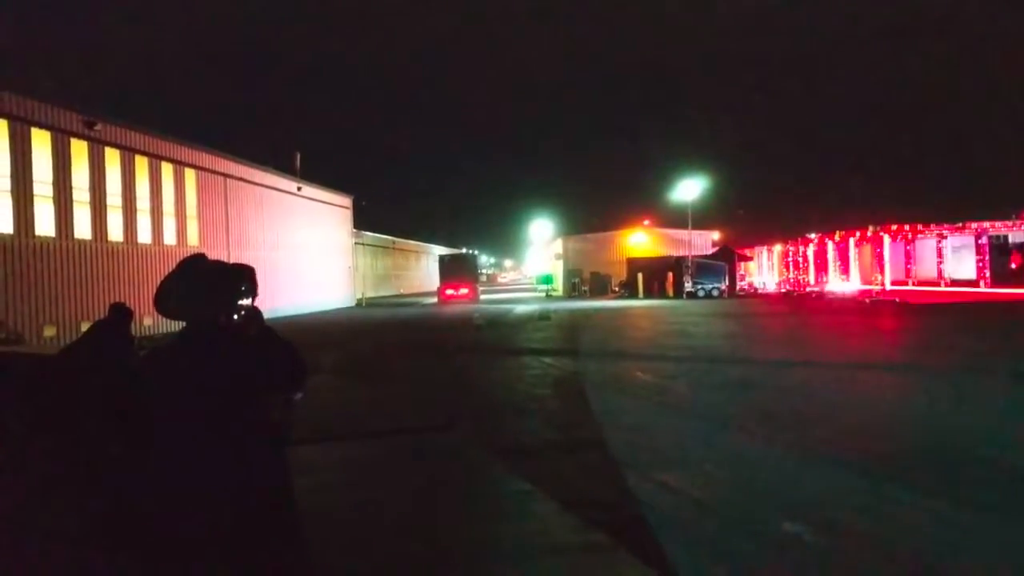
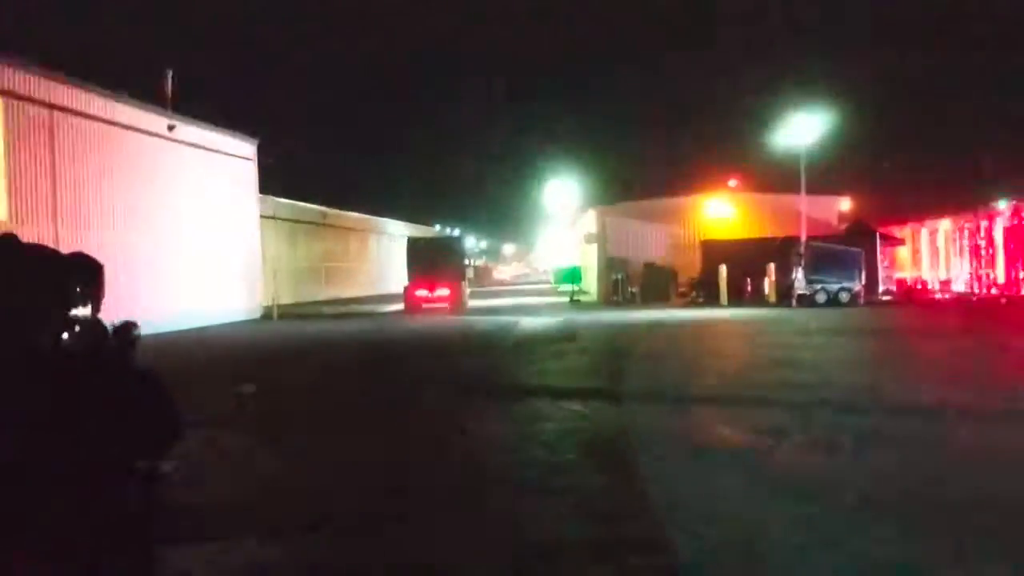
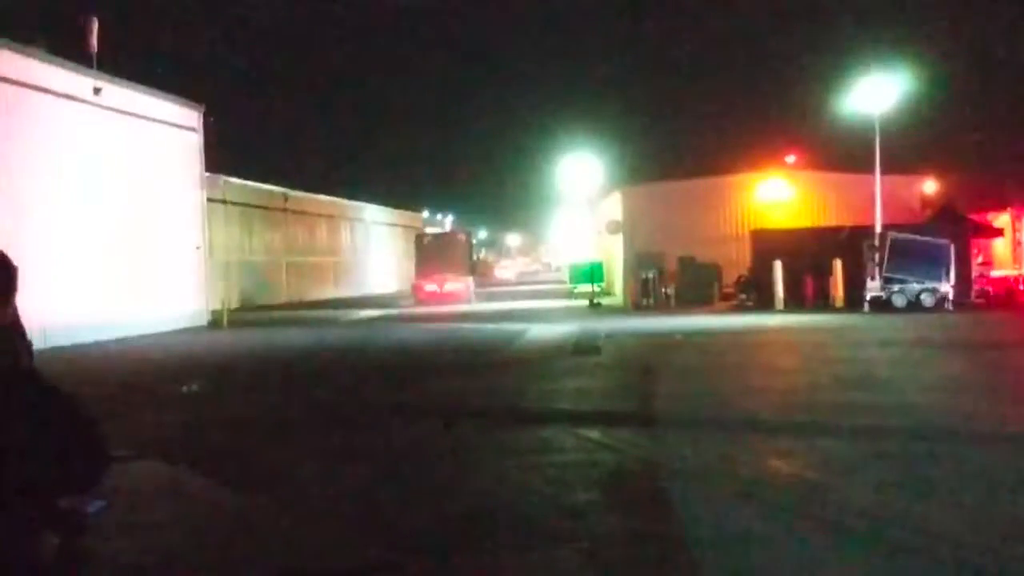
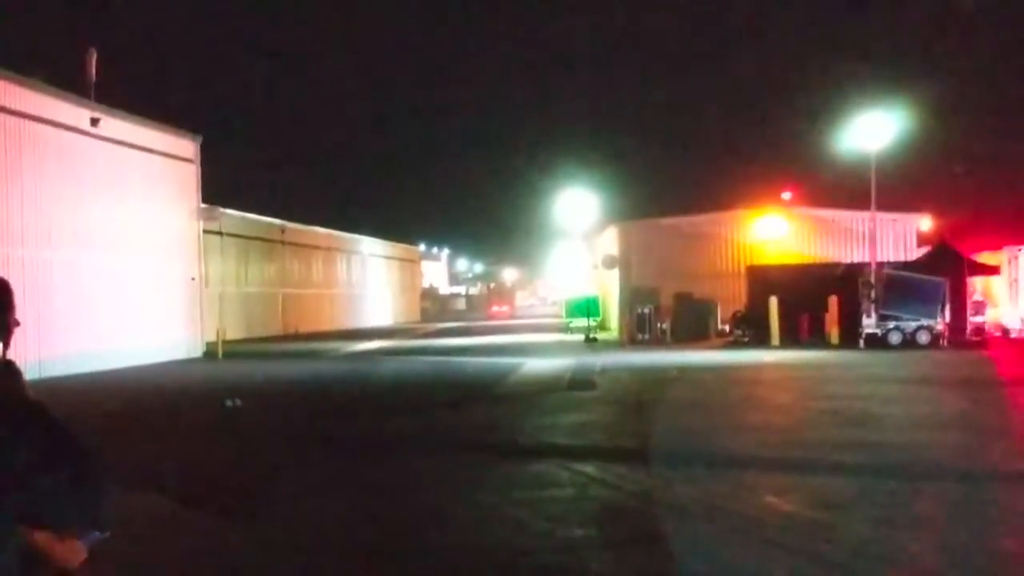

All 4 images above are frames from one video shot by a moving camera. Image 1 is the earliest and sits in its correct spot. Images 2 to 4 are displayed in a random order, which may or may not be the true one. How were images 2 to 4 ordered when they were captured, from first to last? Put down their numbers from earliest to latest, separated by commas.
2, 3, 4
